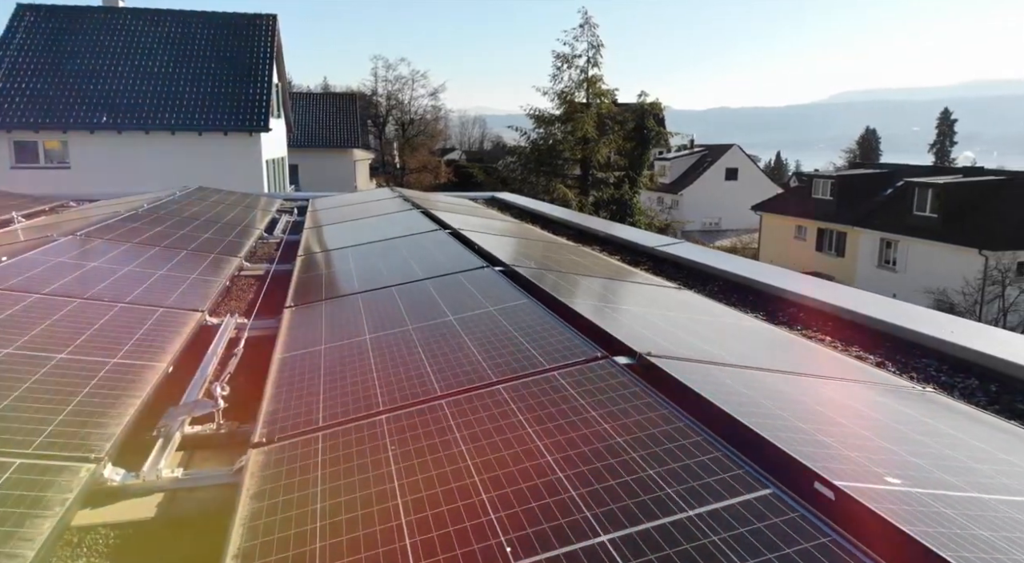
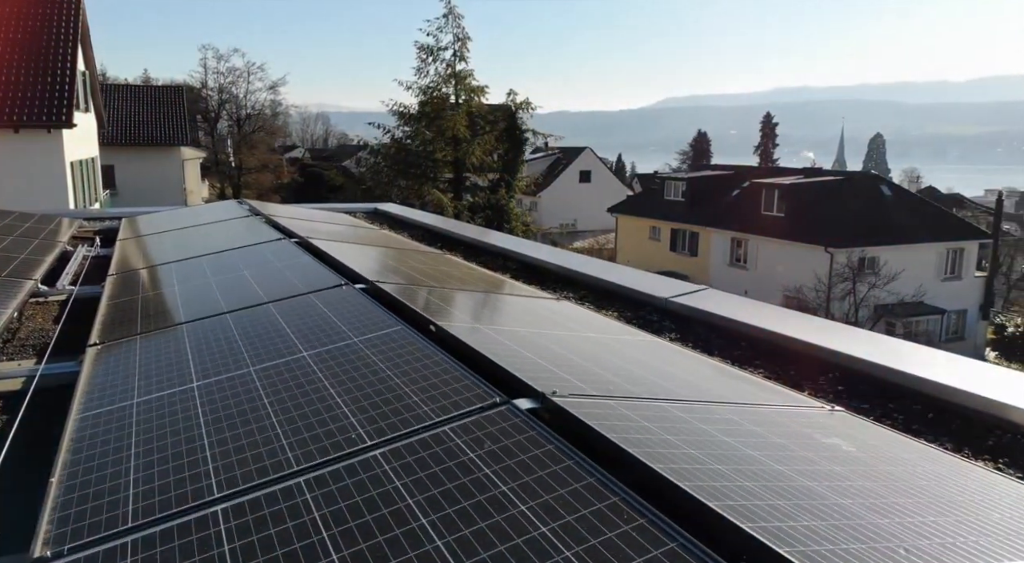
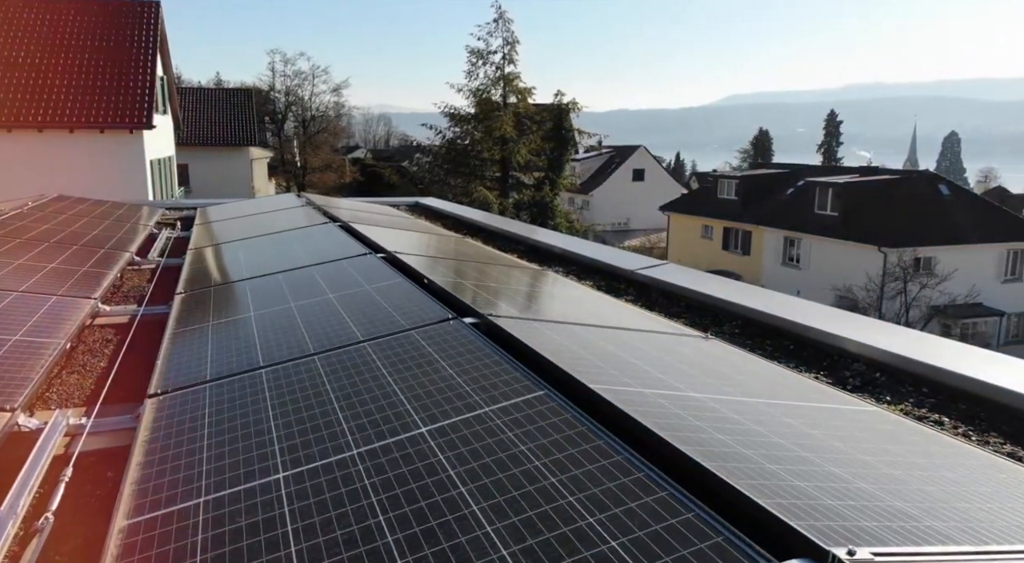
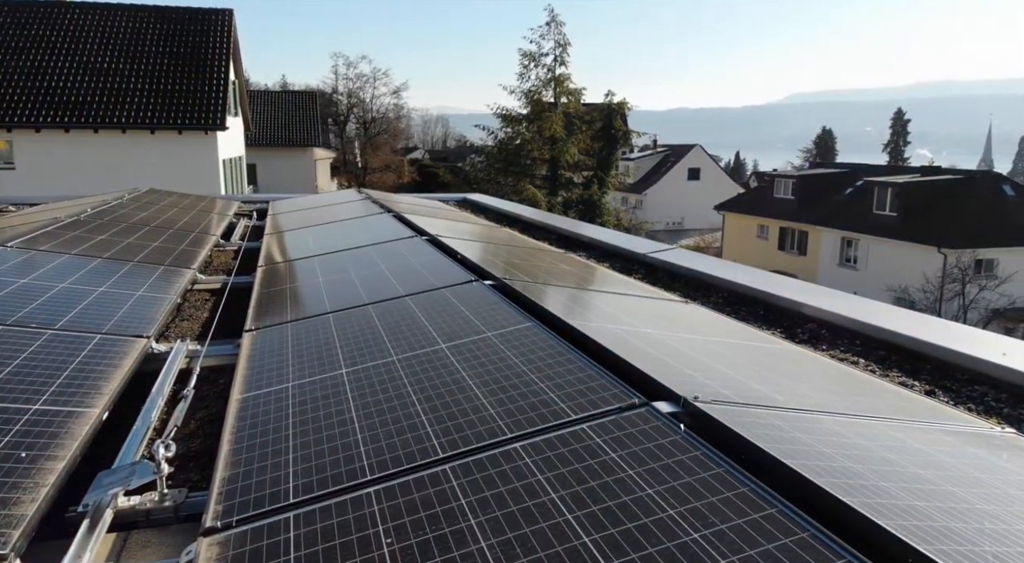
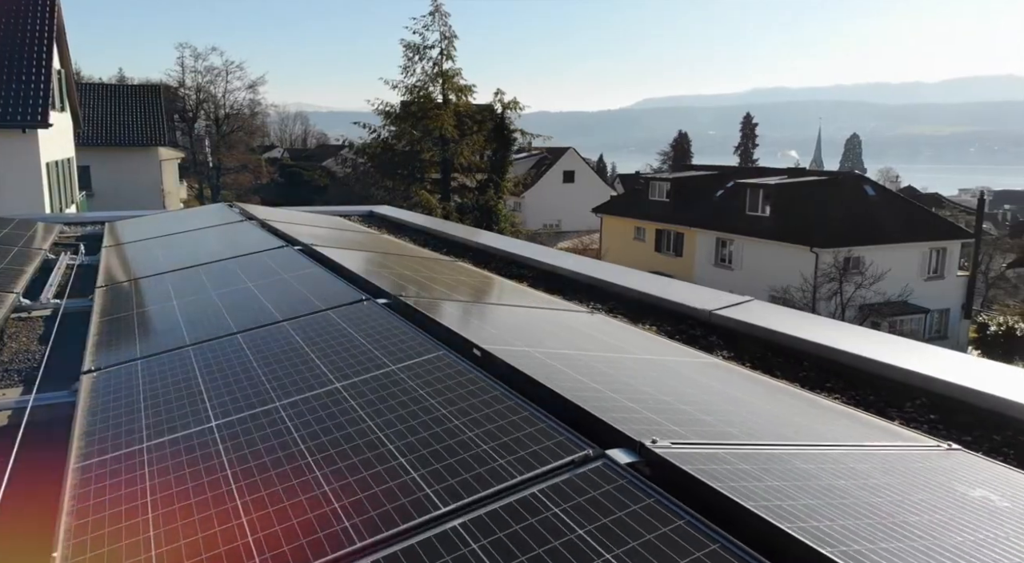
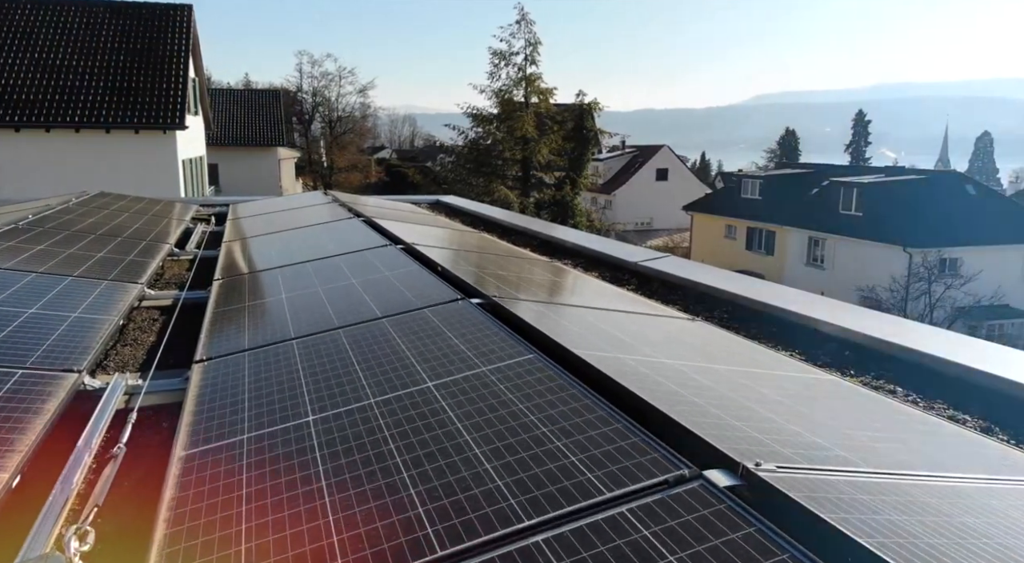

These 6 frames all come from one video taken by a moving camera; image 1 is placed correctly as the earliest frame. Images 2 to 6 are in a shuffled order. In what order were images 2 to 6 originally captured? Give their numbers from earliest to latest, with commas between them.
4, 6, 3, 2, 5
